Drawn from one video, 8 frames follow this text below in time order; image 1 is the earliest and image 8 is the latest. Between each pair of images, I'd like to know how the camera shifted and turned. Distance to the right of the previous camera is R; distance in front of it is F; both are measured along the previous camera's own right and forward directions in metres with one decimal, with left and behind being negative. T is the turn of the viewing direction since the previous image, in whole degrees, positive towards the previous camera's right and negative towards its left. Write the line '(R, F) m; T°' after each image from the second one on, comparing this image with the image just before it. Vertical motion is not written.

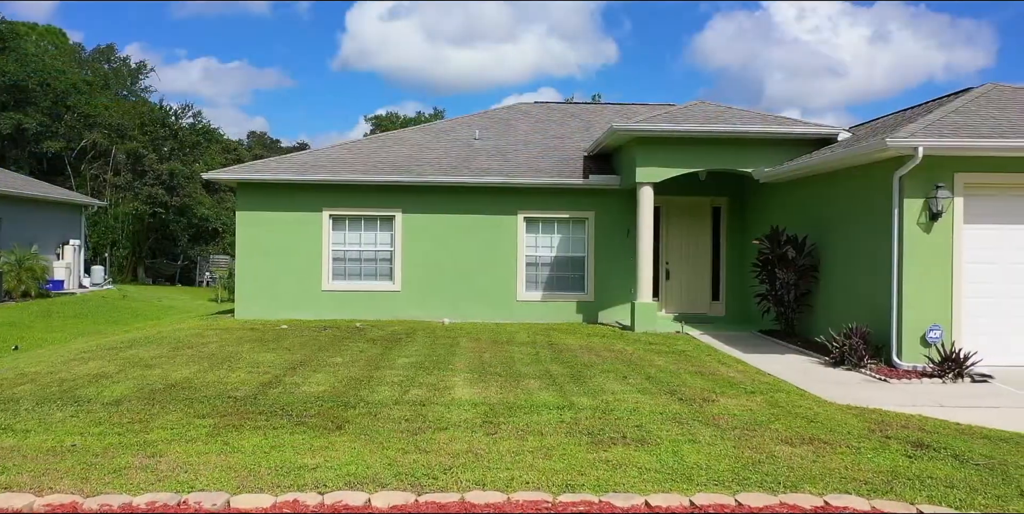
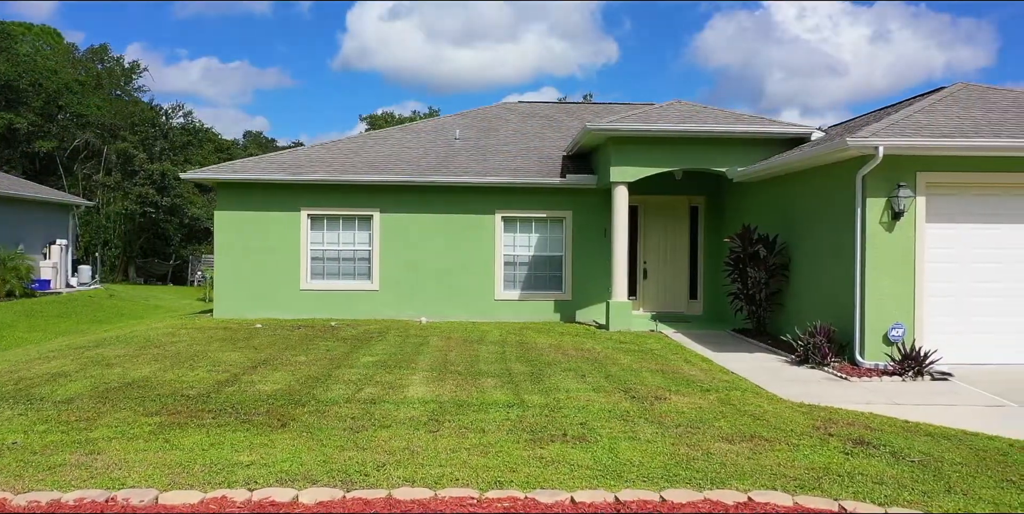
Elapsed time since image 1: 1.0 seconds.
(+0.4, 0.0) m; 0°
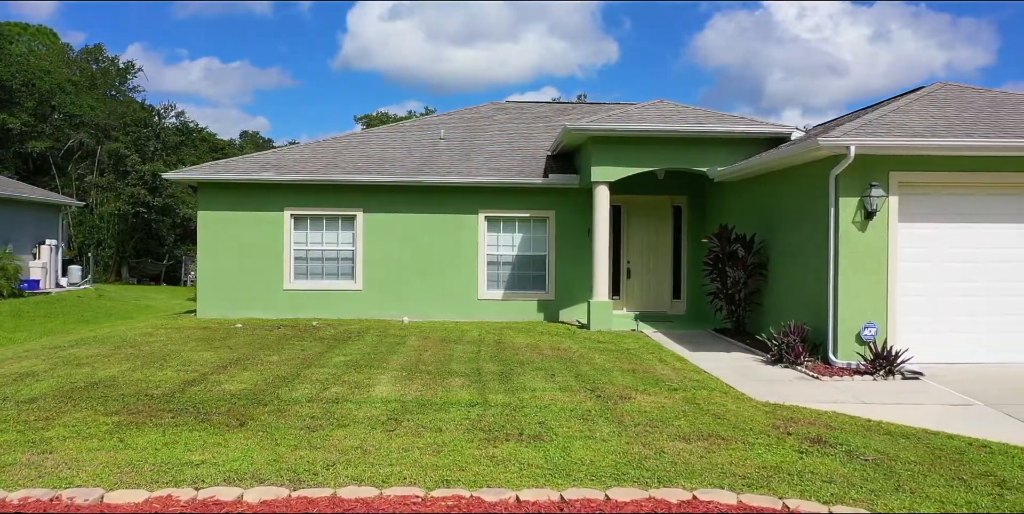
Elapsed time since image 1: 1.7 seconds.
(+0.3, 0.0) m; 0°
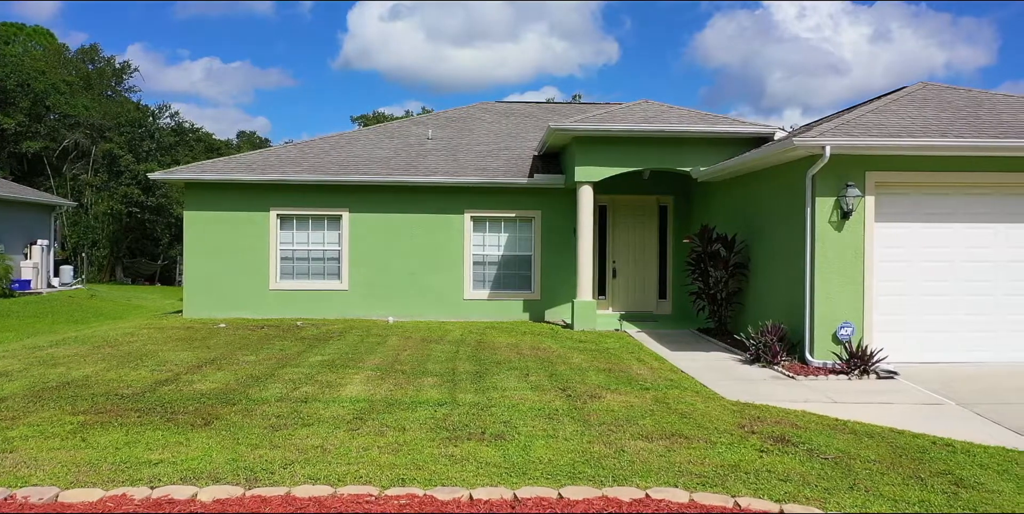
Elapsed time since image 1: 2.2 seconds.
(+0.2, 0.0) m; 0°
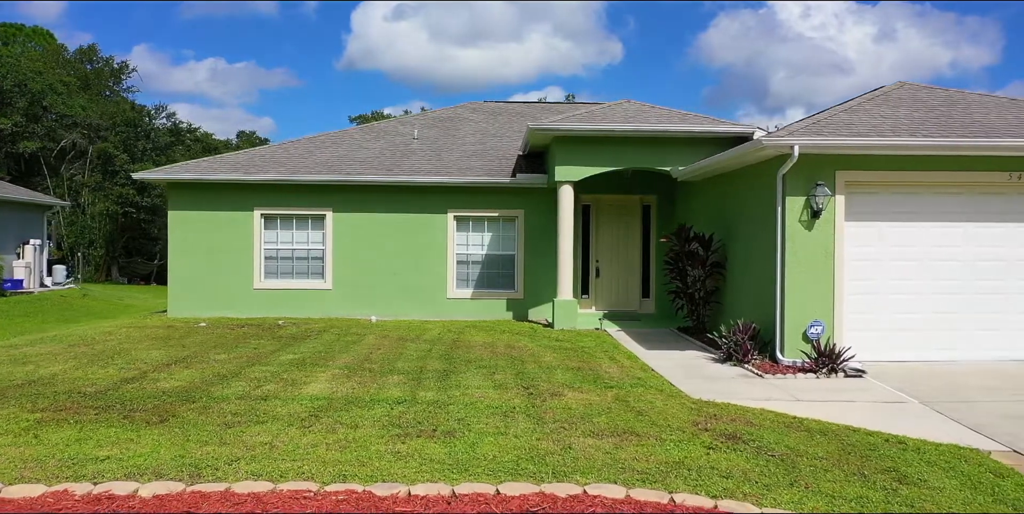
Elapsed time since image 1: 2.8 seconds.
(+0.3, 0.0) m; 0°
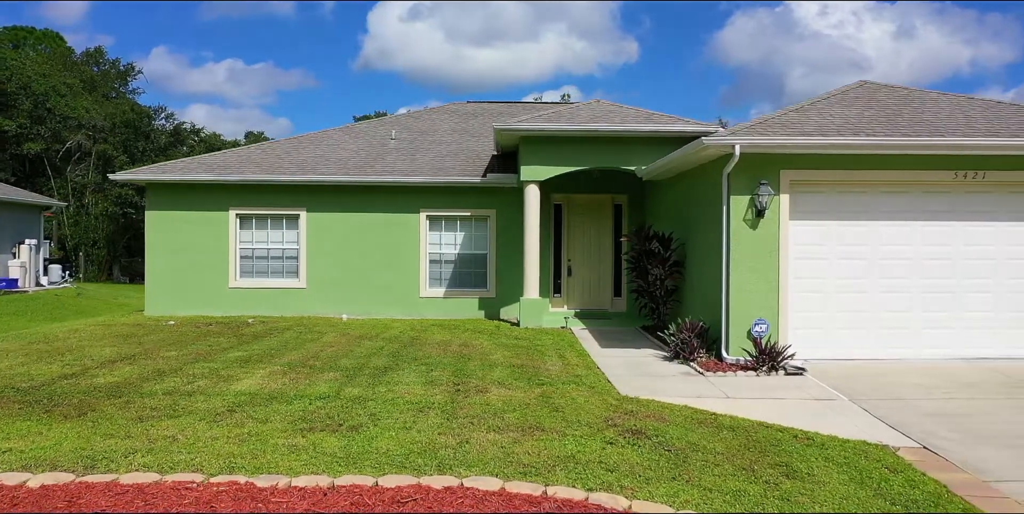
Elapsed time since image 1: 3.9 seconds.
(+0.7, -0.1) m; -1°
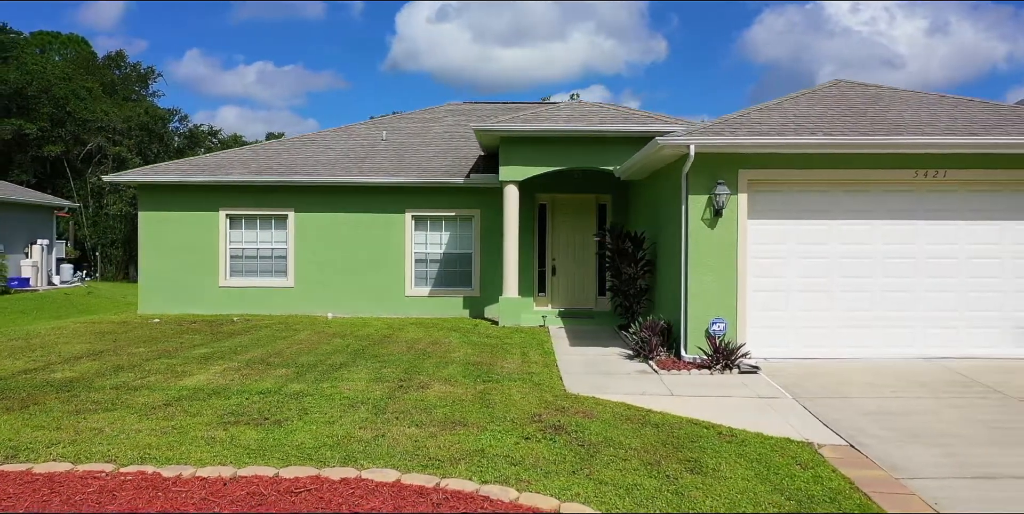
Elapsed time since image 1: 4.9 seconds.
(+0.7, -0.1) m; -2°
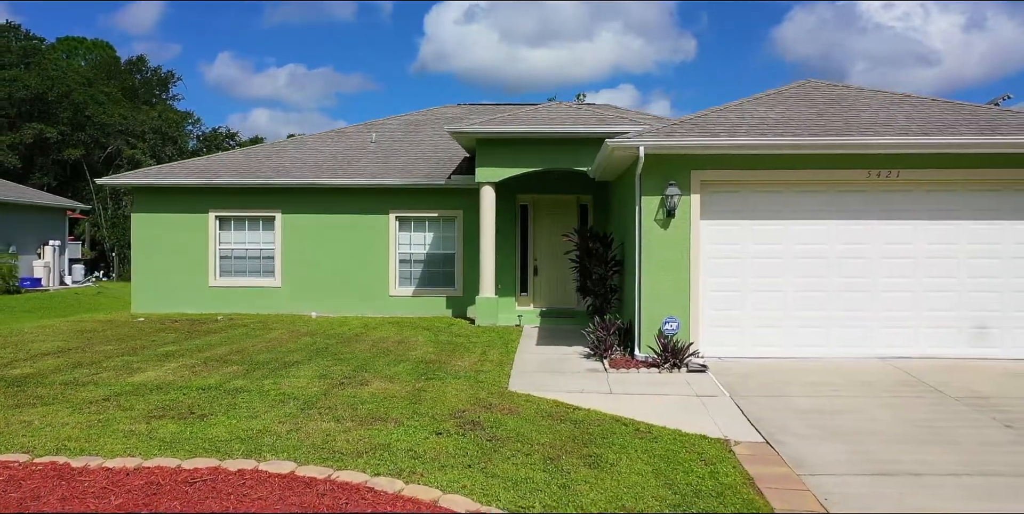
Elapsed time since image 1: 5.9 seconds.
(+0.8, -0.1) m; -2°
